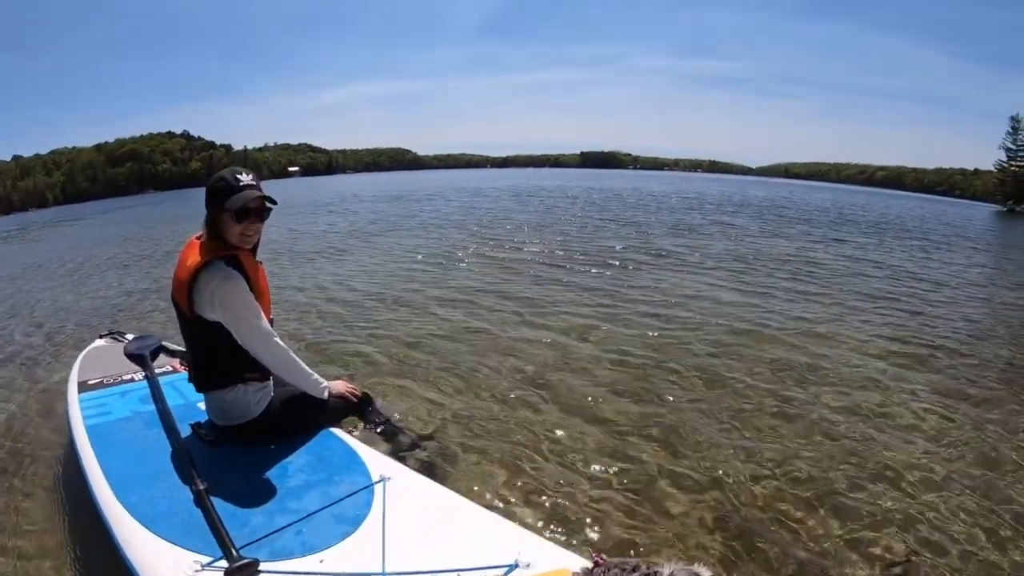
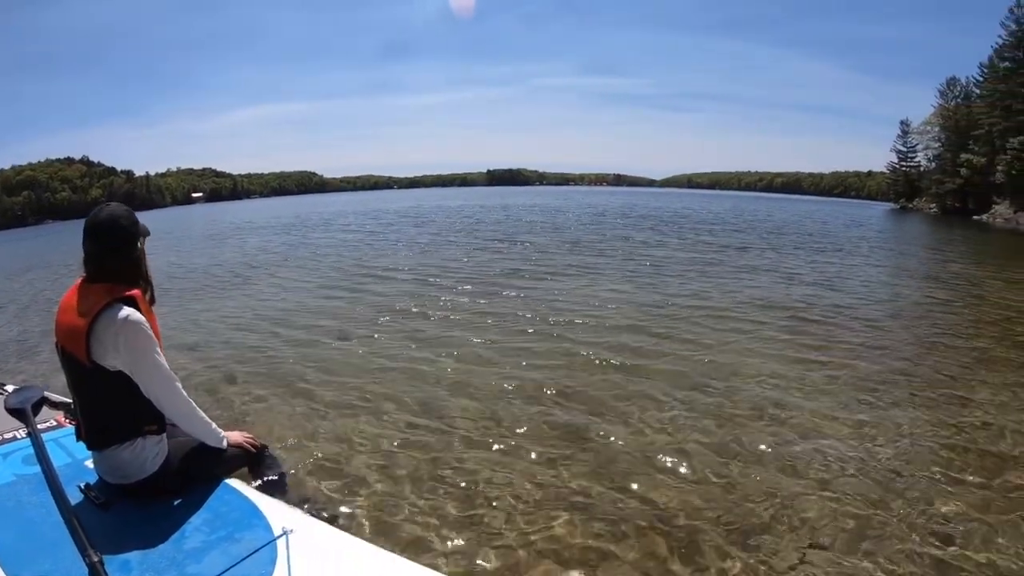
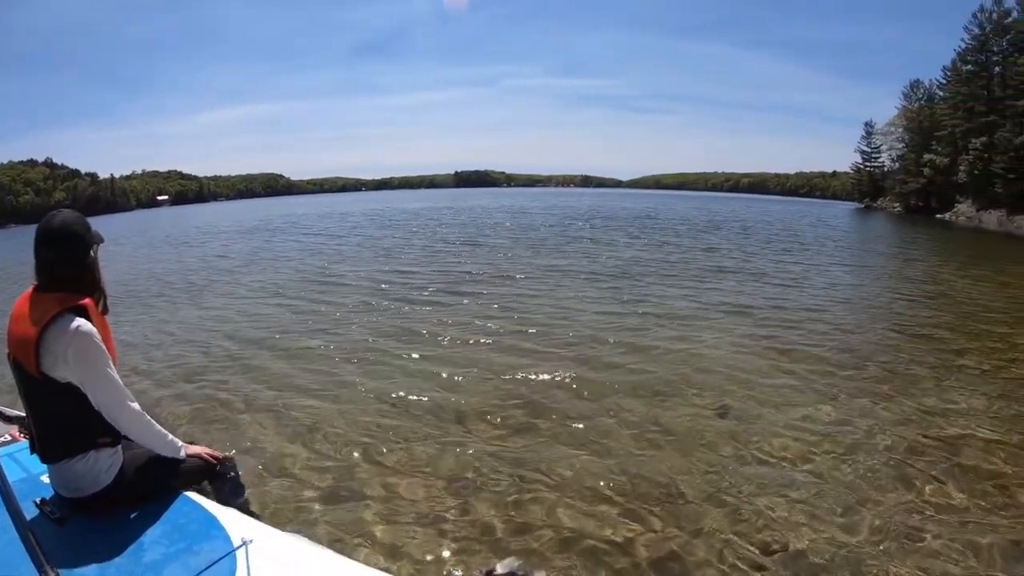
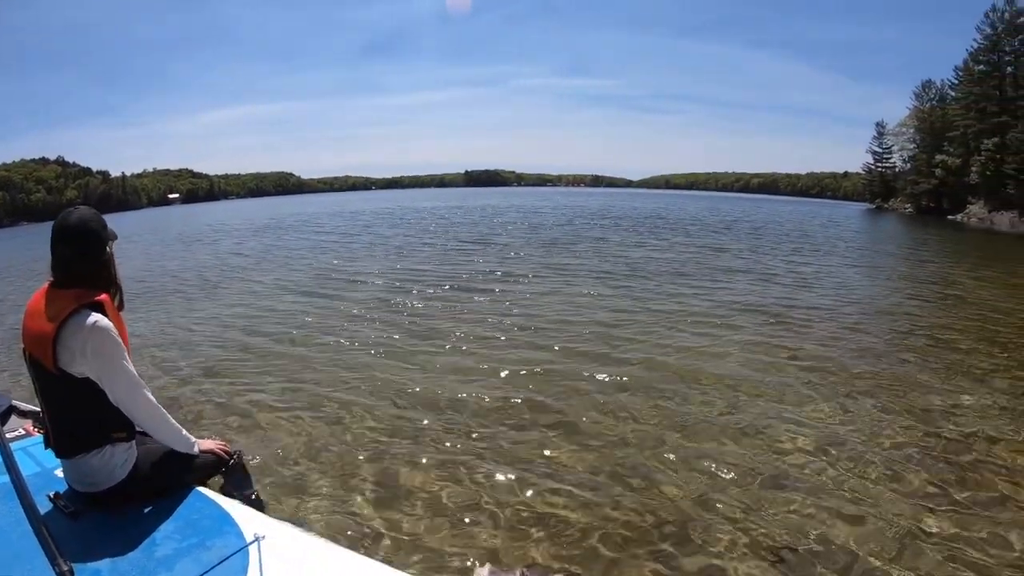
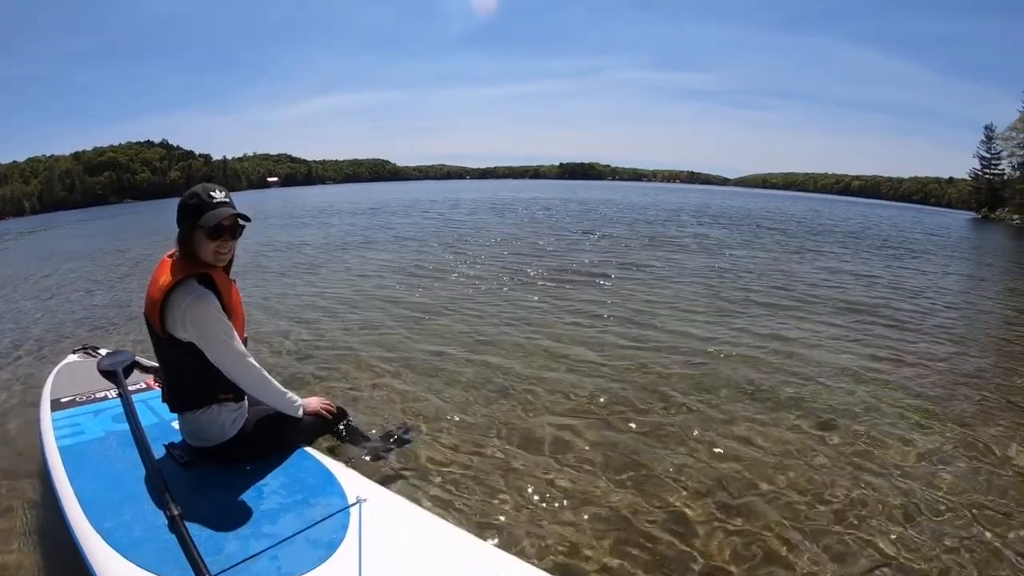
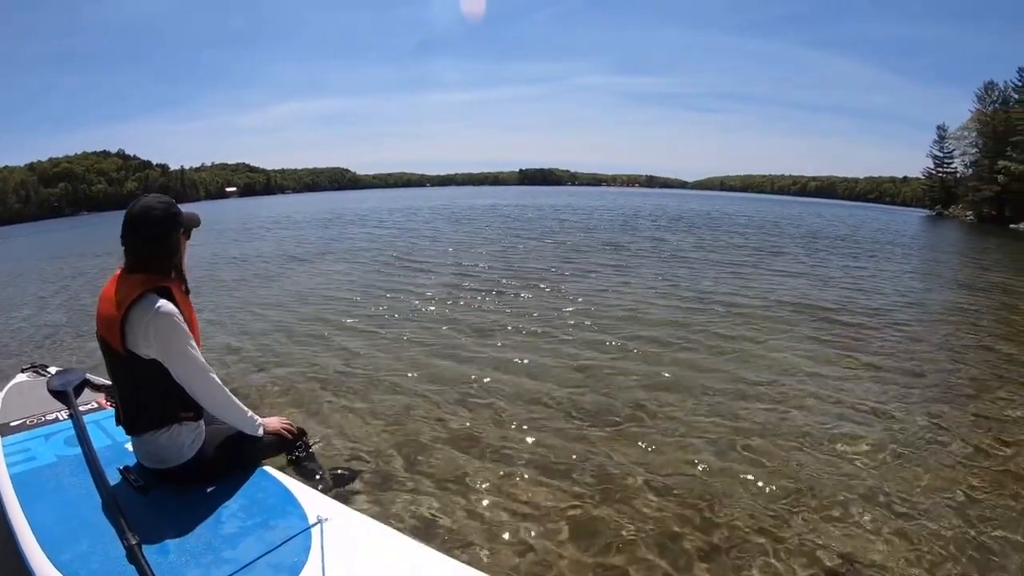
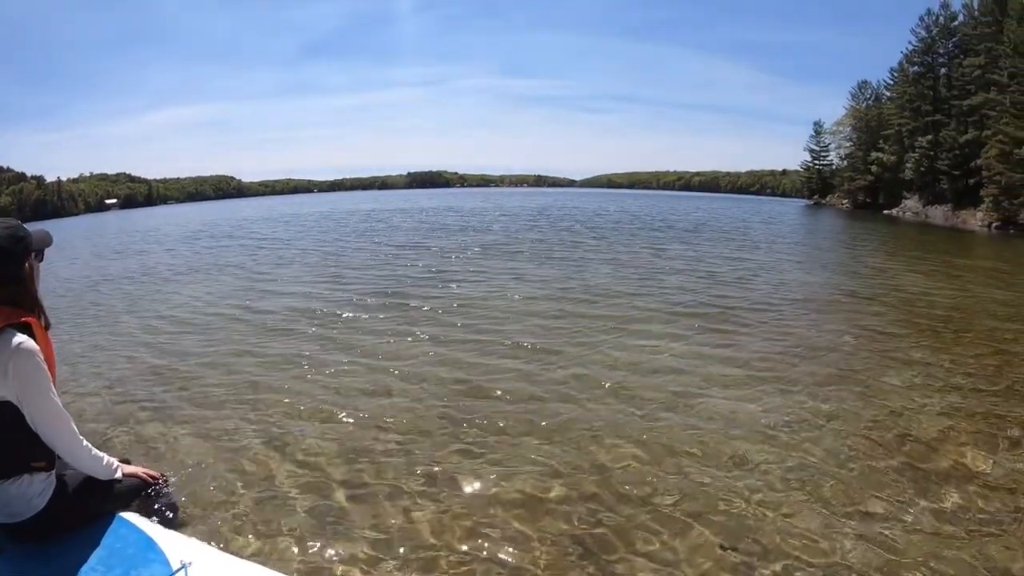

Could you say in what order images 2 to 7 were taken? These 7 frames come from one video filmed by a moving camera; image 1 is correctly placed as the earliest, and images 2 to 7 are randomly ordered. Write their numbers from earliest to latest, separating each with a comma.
5, 6, 2, 4, 3, 7
